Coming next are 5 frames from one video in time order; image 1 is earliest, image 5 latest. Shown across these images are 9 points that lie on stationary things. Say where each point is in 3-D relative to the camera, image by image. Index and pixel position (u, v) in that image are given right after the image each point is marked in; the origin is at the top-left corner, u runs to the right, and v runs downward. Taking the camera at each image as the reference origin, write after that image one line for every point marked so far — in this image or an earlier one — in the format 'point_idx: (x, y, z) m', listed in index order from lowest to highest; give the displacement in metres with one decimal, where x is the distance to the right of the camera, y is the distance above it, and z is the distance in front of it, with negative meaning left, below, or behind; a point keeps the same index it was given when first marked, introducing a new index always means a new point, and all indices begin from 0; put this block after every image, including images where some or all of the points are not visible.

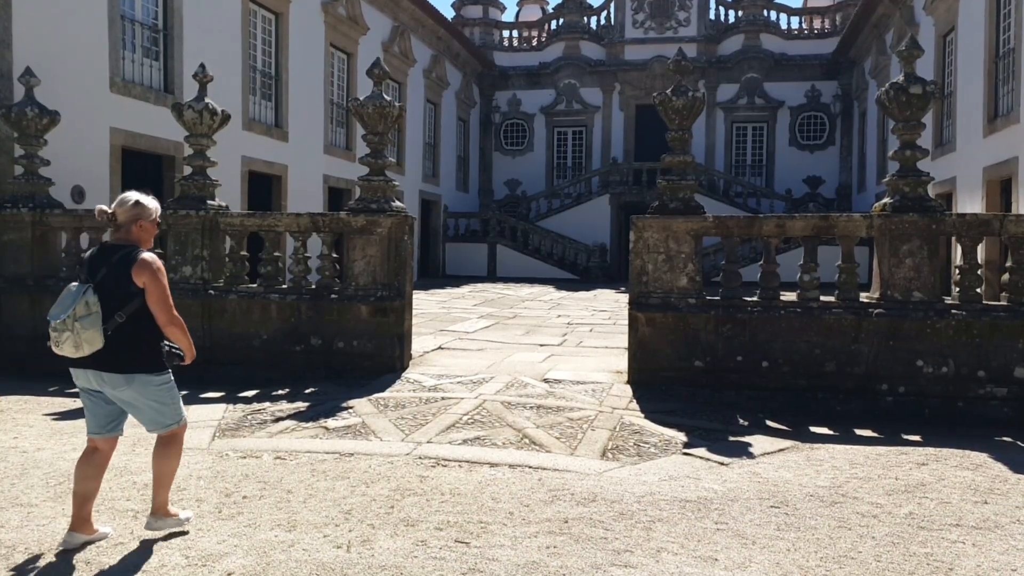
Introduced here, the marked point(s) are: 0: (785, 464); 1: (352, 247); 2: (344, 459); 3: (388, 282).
0: (+1.4, -0.9, +3.9) m
1: (-1.2, +0.3, +6.1) m
2: (-0.8, -0.8, +3.7) m
3: (-1.0, 0.0, +6.1) m
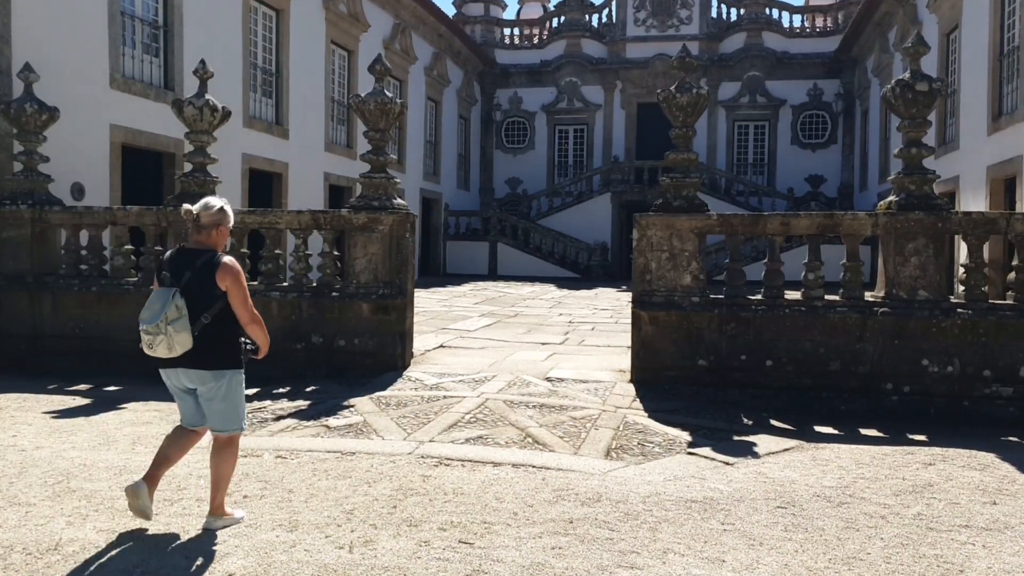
0: (+1.4, -0.9, +3.9) m
1: (-1.2, +0.3, +6.1) m
2: (-0.8, -0.8, +3.6) m
3: (-1.0, +0.1, +6.1) m
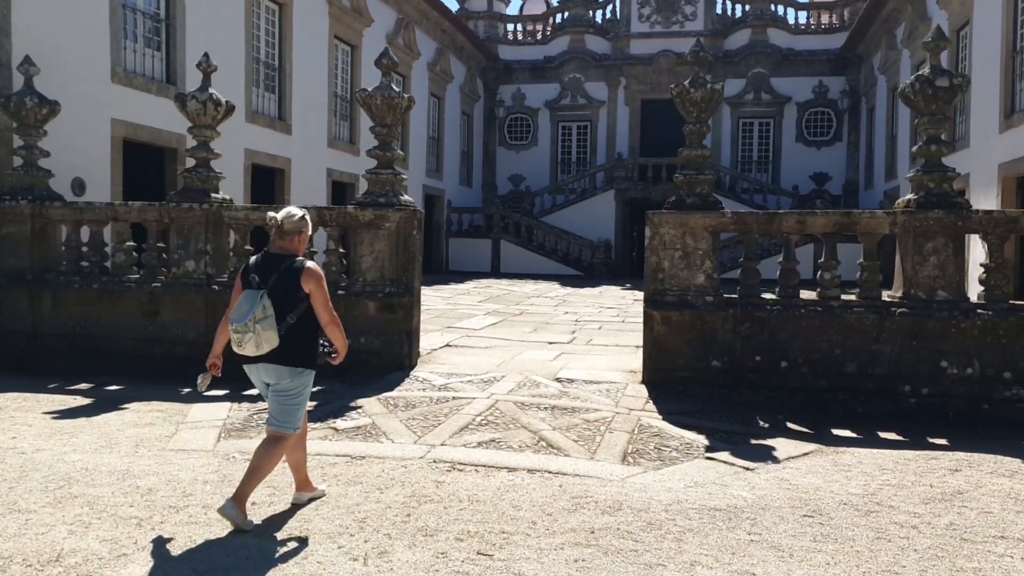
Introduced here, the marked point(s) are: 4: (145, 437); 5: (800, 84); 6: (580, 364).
0: (+1.4, -0.9, +3.8) m
1: (-1.2, +0.4, +6.0) m
2: (-0.7, -0.8, +3.5) m
3: (-0.9, +0.1, +6.0) m
4: (-1.9, -0.8, +4.1) m
5: (+7.1, +5.0, +19.4) m
6: (+0.5, -0.6, +6.1) m
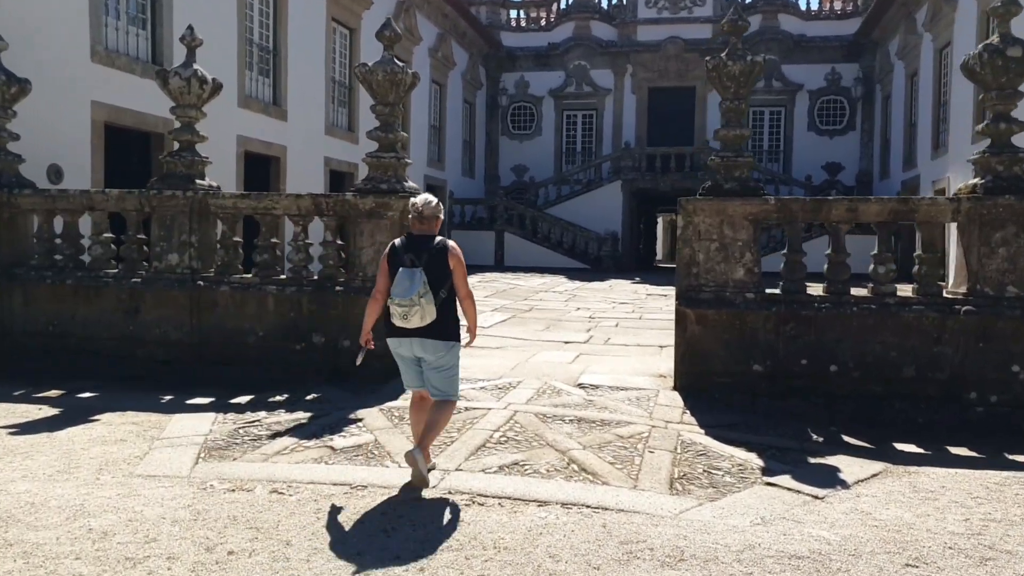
0: (+1.6, -0.9, +3.2) m
1: (-1.1, +0.4, +5.4) m
2: (-0.6, -0.8, +3.0) m
3: (-0.8, +0.1, +5.4) m
4: (-1.8, -0.8, +3.5) m
5: (+7.2, +5.2, +18.8) m
6: (+0.6, -0.6, +5.5) m
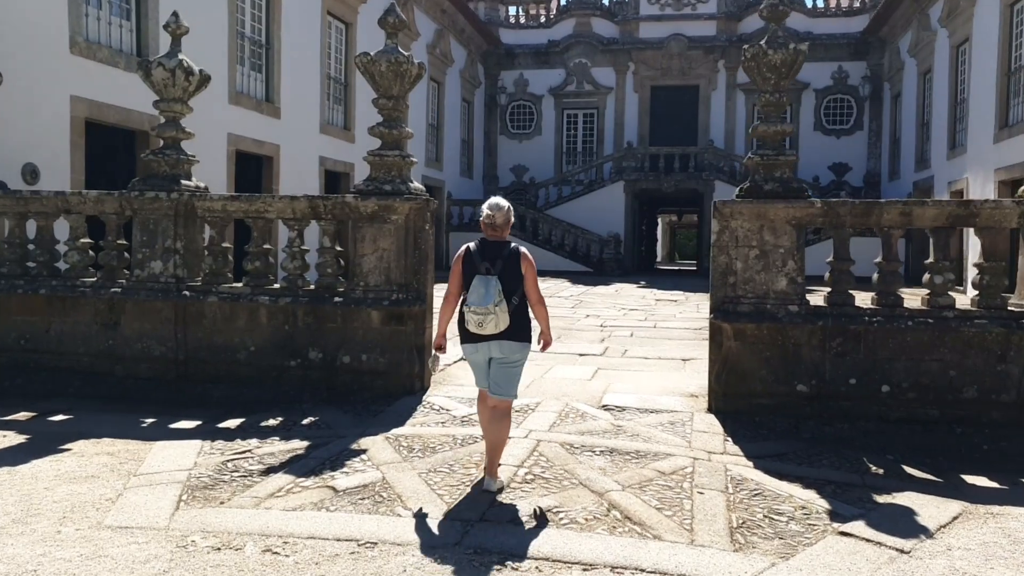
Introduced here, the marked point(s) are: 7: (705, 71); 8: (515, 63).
0: (+1.7, -0.9, +2.8) m
1: (-1.0, +0.3, +4.9) m
2: (-0.5, -0.8, +2.5) m
3: (-0.7, 0.0, +4.9) m
4: (-1.7, -0.8, +3.1) m
5: (+7.2, +5.1, +18.4) m
6: (+0.7, -0.6, +5.1) m
7: (+4.6, +5.1, +18.5) m
8: (+0.1, +5.6, +19.5) m
